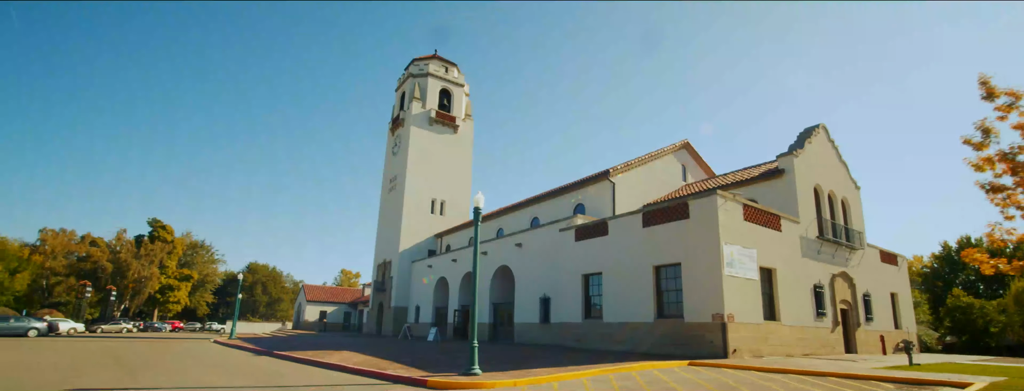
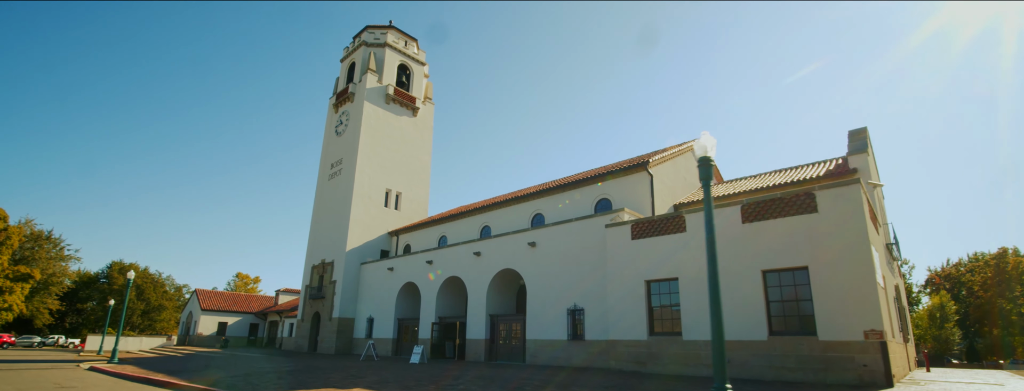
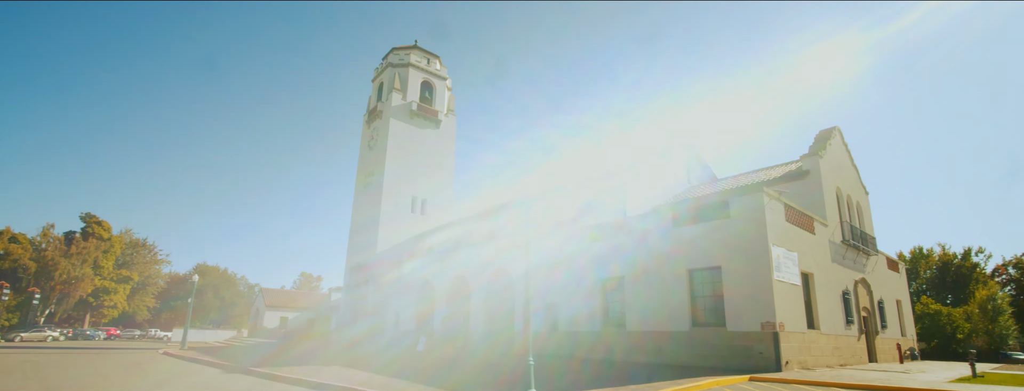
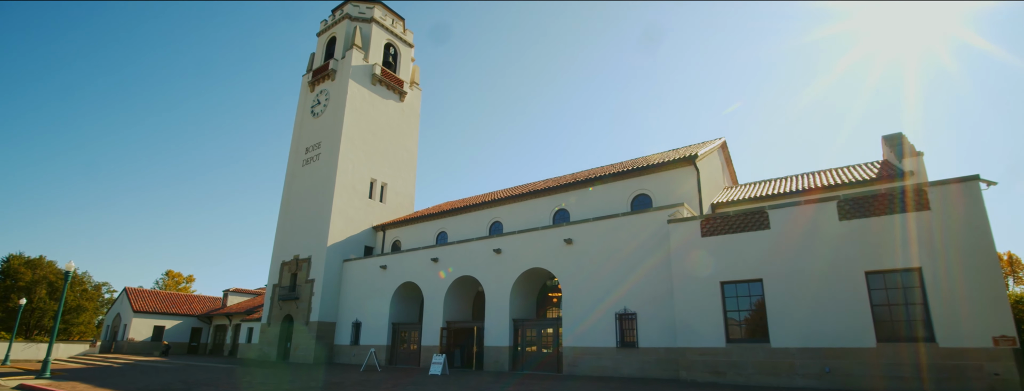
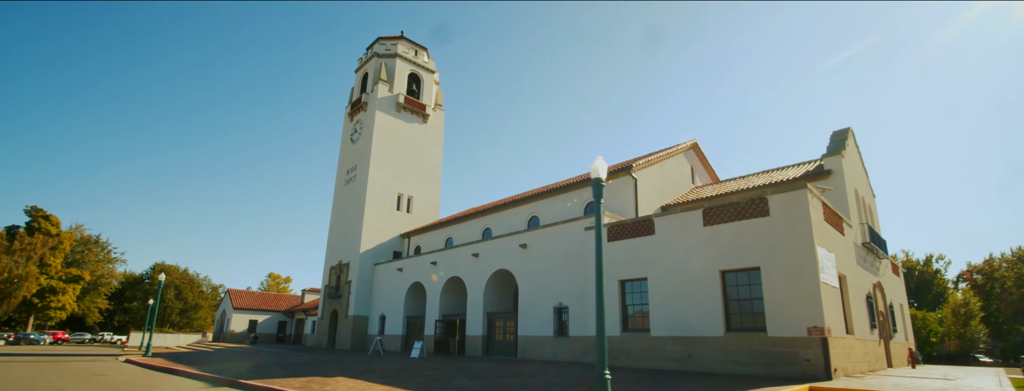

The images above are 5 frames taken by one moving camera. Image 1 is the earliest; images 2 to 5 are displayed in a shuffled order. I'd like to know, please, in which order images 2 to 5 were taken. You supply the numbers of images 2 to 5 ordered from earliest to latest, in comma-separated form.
3, 5, 2, 4
